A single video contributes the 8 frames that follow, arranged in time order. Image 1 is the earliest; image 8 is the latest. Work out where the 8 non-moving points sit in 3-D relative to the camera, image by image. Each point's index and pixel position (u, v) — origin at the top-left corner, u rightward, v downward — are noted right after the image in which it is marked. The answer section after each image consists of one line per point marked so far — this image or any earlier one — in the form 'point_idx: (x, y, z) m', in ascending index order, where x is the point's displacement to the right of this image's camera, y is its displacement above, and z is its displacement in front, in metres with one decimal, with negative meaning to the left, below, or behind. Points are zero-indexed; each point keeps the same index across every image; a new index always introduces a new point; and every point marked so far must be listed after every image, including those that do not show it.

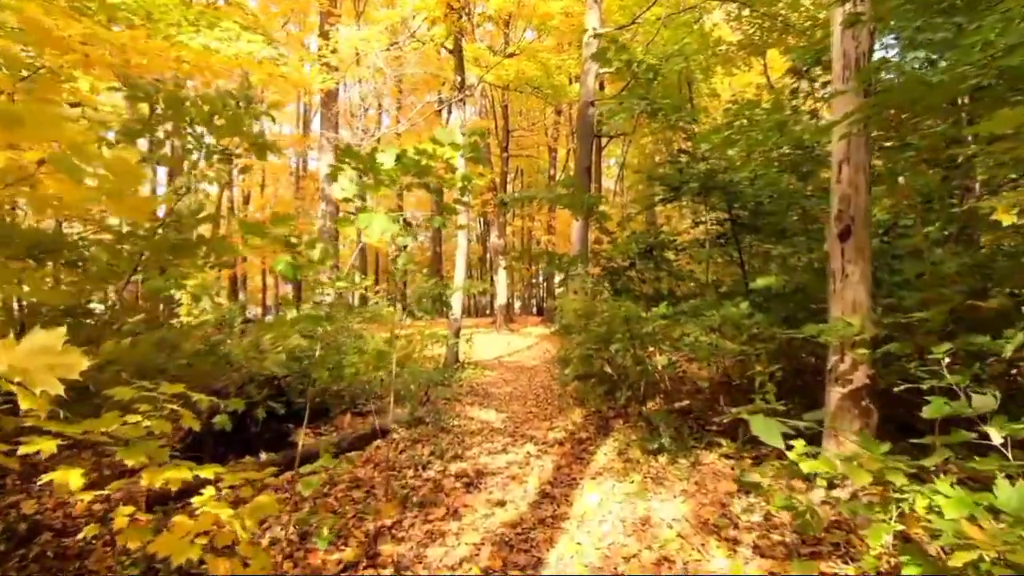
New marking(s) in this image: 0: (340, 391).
0: (-2.6, -1.5, +7.3) m
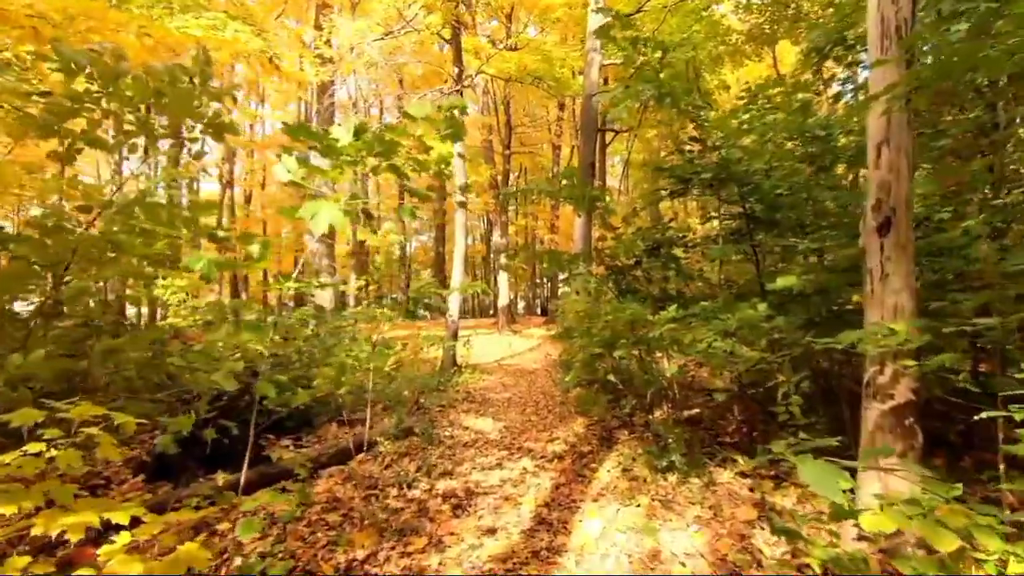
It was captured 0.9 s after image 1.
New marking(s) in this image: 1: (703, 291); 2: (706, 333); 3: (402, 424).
0: (-2.7, -1.5, +6.8) m
1: (+2.2, 0.0, +6.1) m
2: (+1.7, -0.4, +4.8) m
3: (-1.3, -1.6, +6.4) m
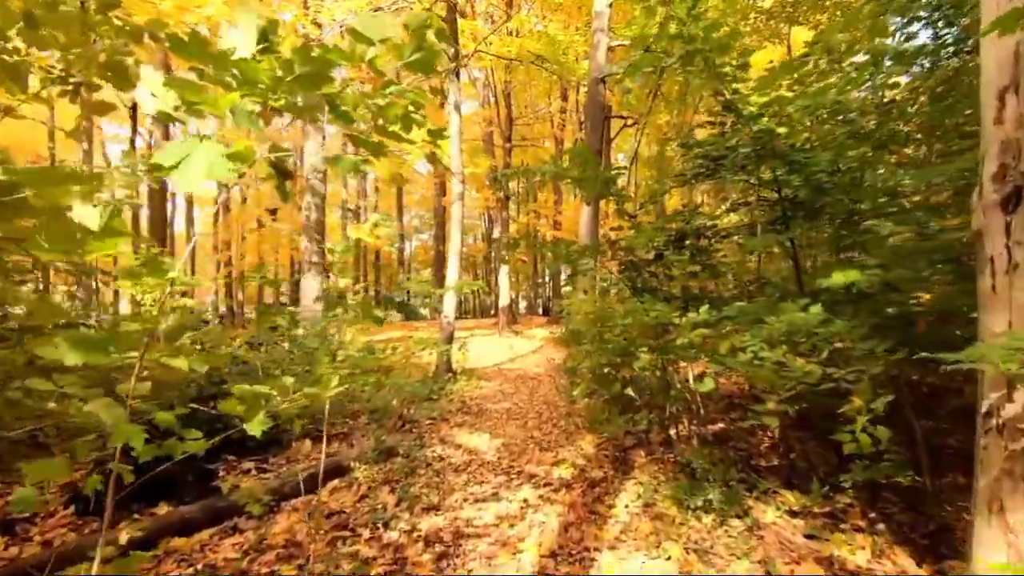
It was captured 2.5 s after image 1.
0: (-2.7, -1.5, +5.9) m
1: (+2.2, 0.0, +5.3) m
2: (+1.7, -0.4, +4.0) m
3: (-1.3, -1.6, +5.6) m
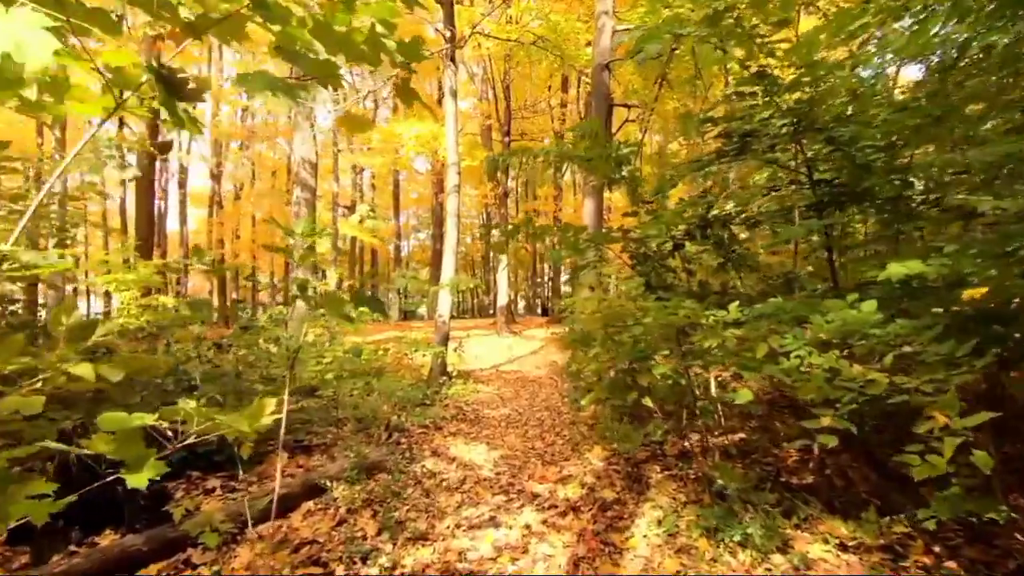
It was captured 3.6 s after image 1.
0: (-2.7, -1.4, +5.3) m
1: (+2.2, 0.0, +4.7) m
2: (+1.7, -0.3, +3.4) m
3: (-1.3, -1.6, +5.0) m
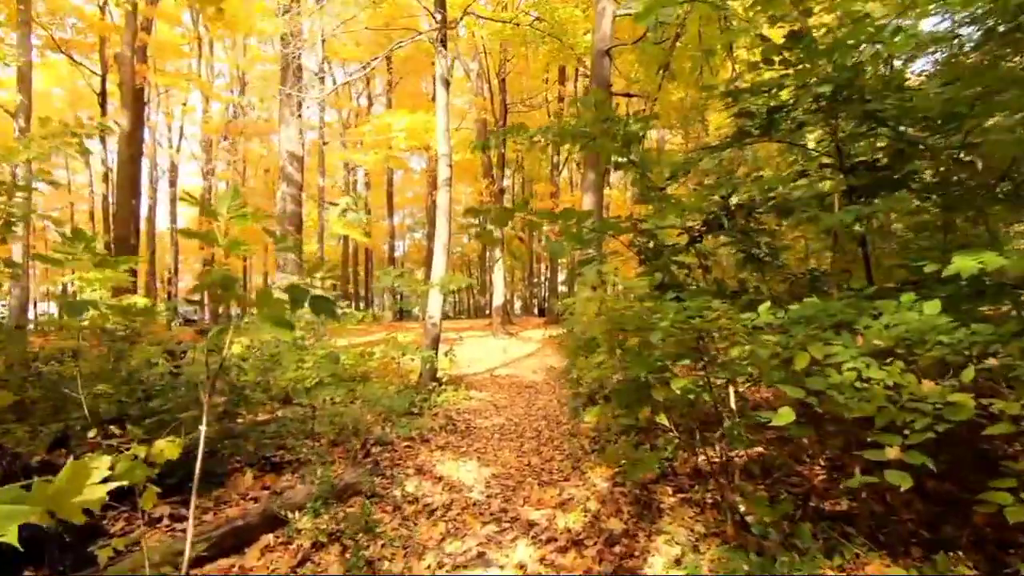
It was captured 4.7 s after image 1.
0: (-2.8, -1.4, +4.7) m
1: (+2.1, 0.0, +4.1) m
2: (+1.7, -0.3, +2.8) m
3: (-1.4, -1.6, +4.4) m
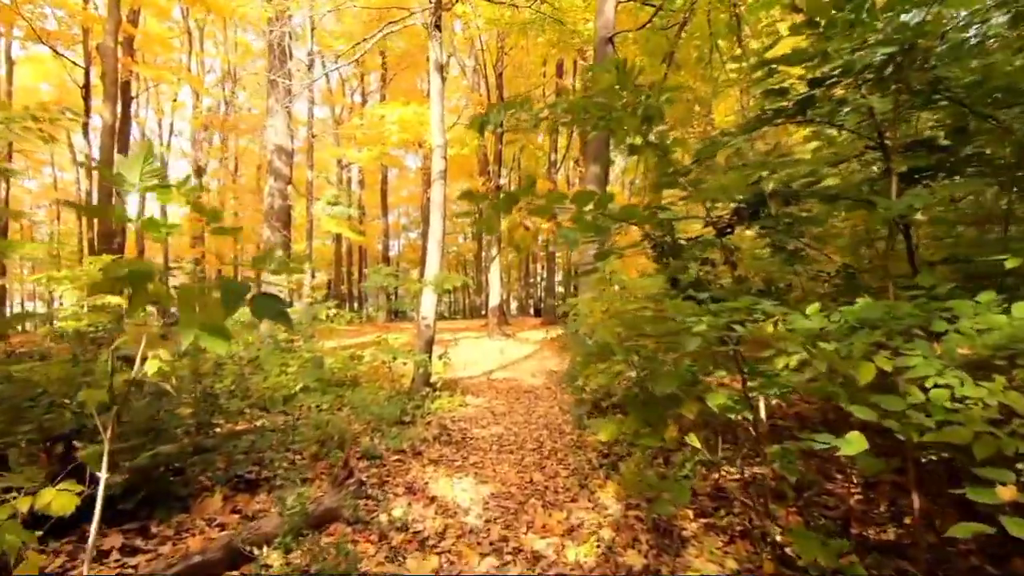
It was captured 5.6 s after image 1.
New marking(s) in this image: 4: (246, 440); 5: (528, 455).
0: (-2.7, -1.4, +4.2) m
1: (+2.1, 0.0, +3.6) m
2: (+1.7, -0.3, +2.3) m
3: (-1.4, -1.6, +3.8) m
4: (-2.7, -1.5, +5.4) m
5: (+0.2, -1.8, +5.6) m
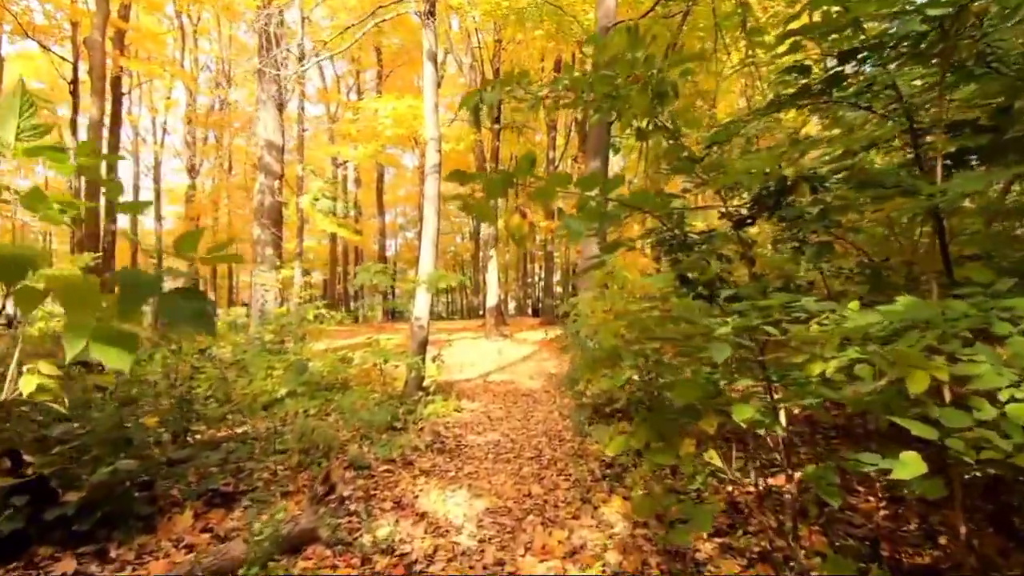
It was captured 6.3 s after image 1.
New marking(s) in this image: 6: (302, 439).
0: (-2.8, -1.4, +3.8) m
1: (+2.1, +0.1, +3.3) m
2: (+1.7, -0.3, +2.0) m
3: (-1.4, -1.5, +3.5) m
4: (-2.7, -1.5, +5.0) m
5: (+0.1, -1.7, +5.3) m
6: (-2.2, -1.6, +5.5) m
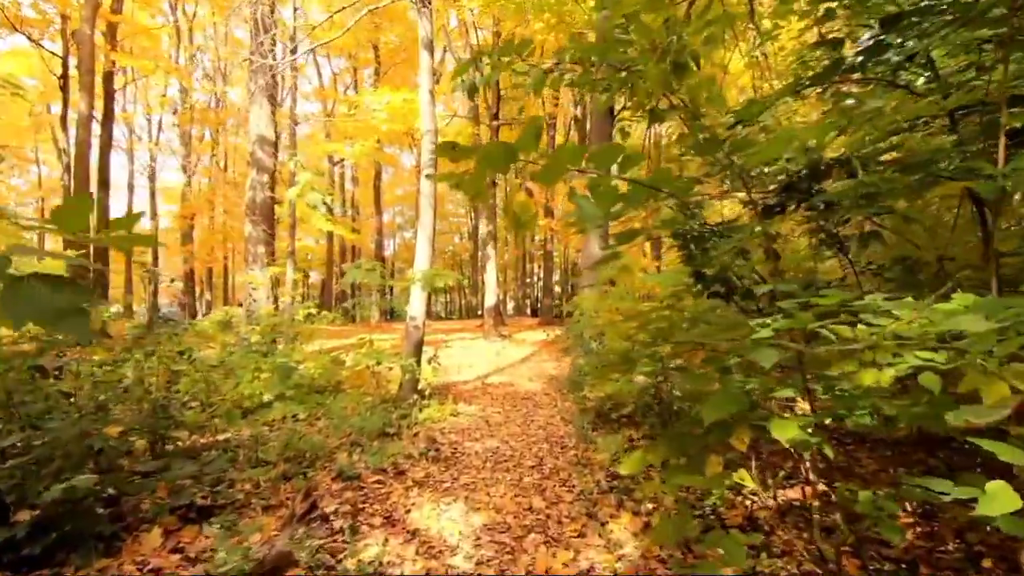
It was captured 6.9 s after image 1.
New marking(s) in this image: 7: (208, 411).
0: (-2.8, -1.4, +3.5) m
1: (+2.1, +0.1, +2.9) m
2: (+1.7, -0.3, +1.6) m
3: (-1.4, -1.5, +3.2) m
4: (-2.7, -1.5, +4.7) m
5: (+0.1, -1.7, +4.9) m
6: (-2.2, -1.5, +5.2) m
7: (-3.3, -1.3, +5.8) m
